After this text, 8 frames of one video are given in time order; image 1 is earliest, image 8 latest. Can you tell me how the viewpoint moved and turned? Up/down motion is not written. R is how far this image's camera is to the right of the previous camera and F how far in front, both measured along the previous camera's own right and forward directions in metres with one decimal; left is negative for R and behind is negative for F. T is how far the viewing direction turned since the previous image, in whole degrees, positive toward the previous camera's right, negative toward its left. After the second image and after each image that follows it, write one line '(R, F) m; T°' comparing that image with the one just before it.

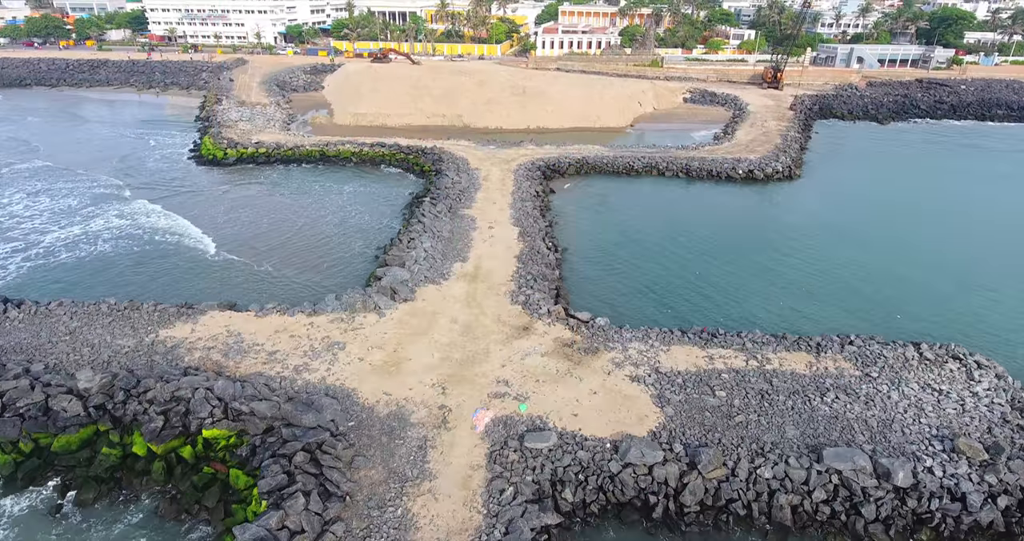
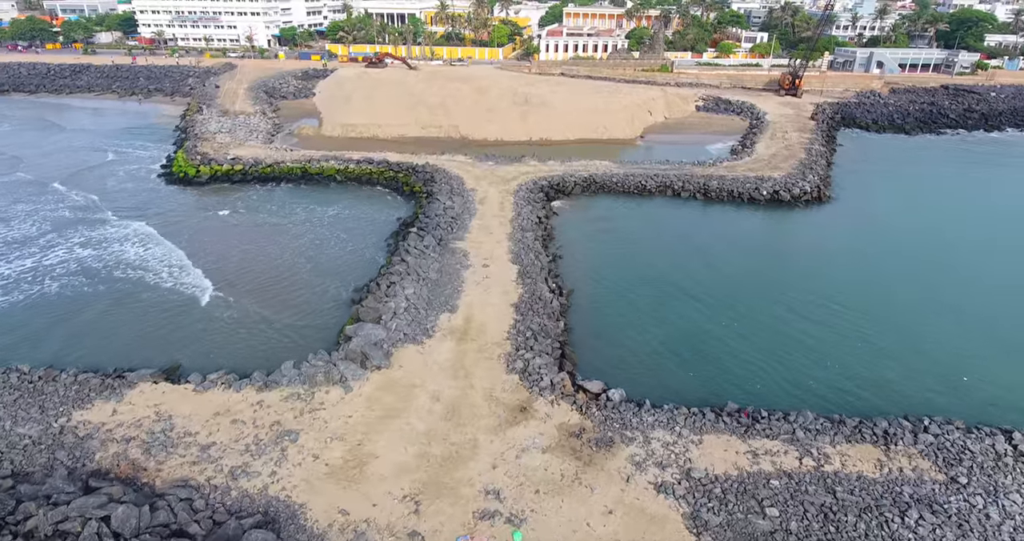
(+0.2, +3.3) m; 0°
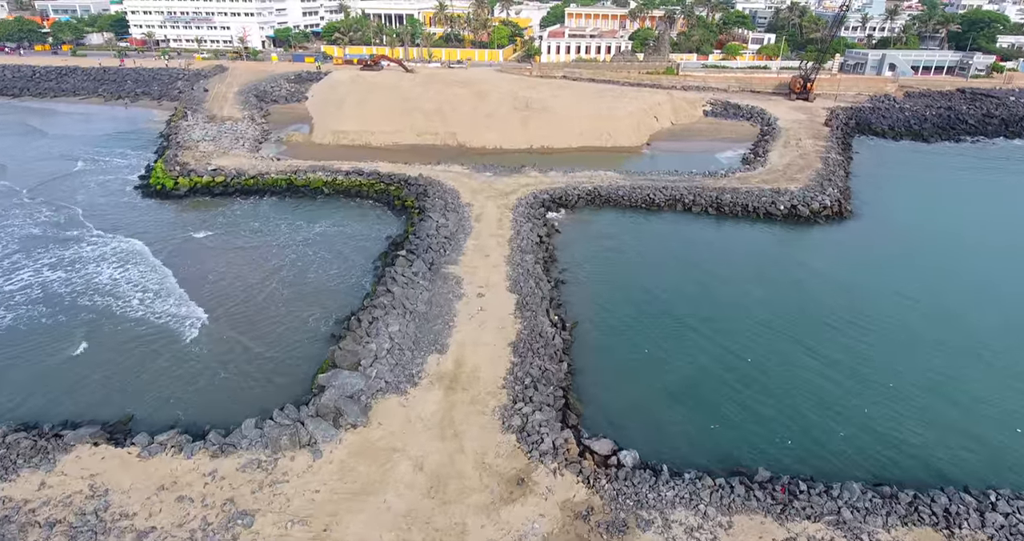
(+0.1, +2.1) m; 0°
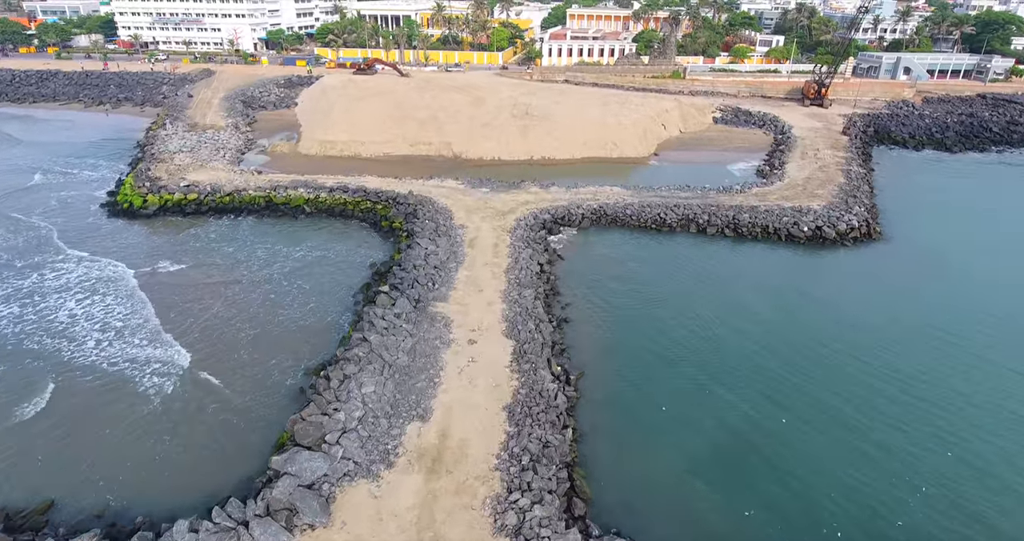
(+0.1, +2.6) m; 0°
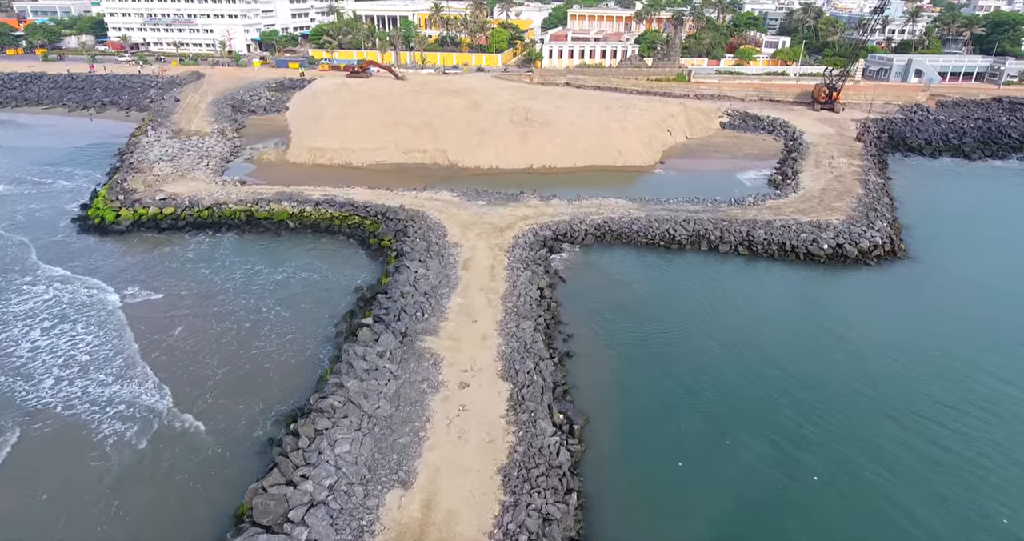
(+0.1, +1.9) m; 0°
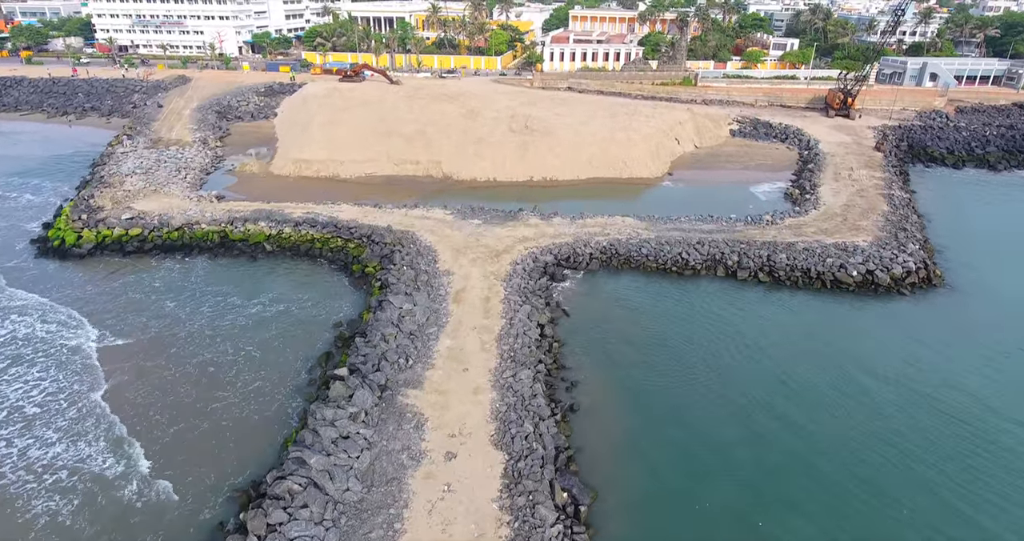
(+0.1, +2.3) m; 0°
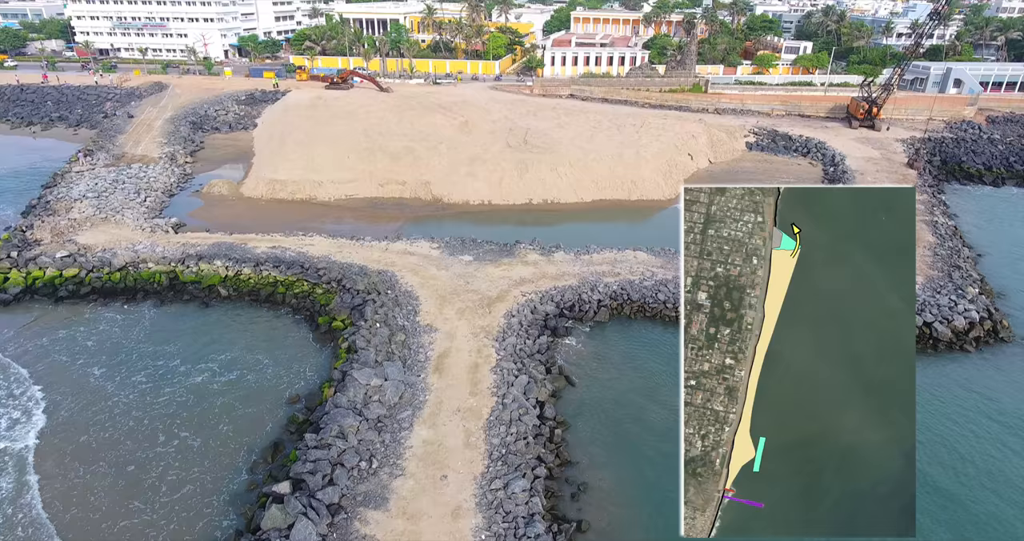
(+0.2, +3.4) m; 0°
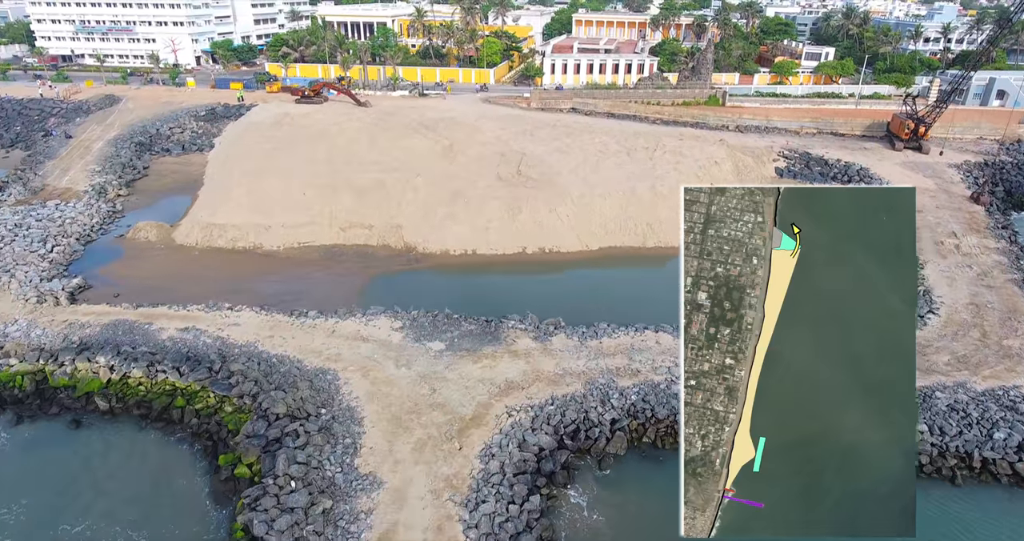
(+0.5, +5.6) m; 0°
